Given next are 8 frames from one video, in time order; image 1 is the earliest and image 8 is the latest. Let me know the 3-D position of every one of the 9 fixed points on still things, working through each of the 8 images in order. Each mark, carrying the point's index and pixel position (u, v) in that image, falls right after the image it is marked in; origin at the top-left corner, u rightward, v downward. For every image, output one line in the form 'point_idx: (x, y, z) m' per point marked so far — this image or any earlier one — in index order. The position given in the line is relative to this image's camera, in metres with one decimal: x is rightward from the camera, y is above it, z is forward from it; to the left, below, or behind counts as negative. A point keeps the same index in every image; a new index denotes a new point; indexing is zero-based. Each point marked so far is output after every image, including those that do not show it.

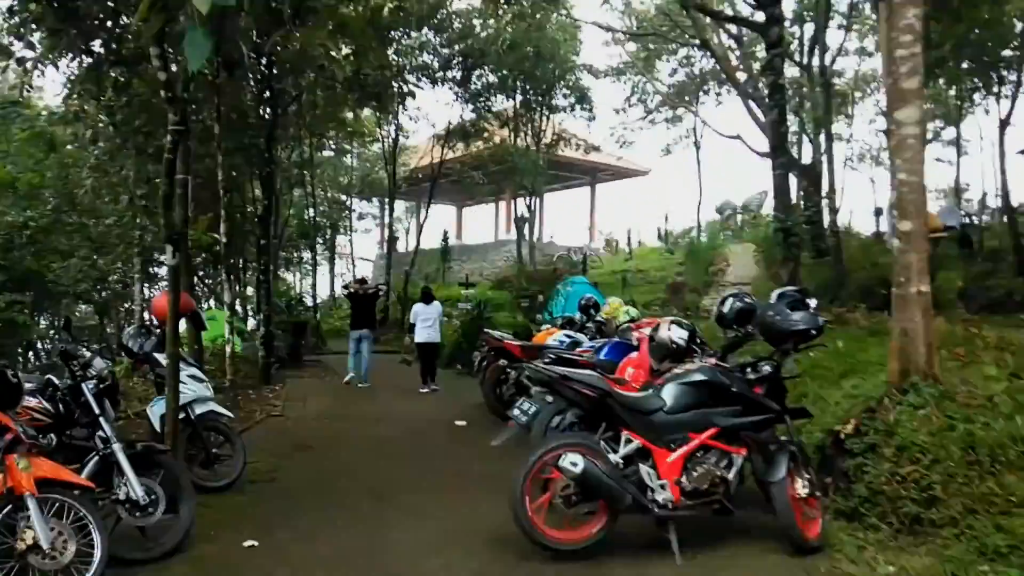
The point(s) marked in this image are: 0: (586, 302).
0: (+0.9, -0.2, +10.3) m
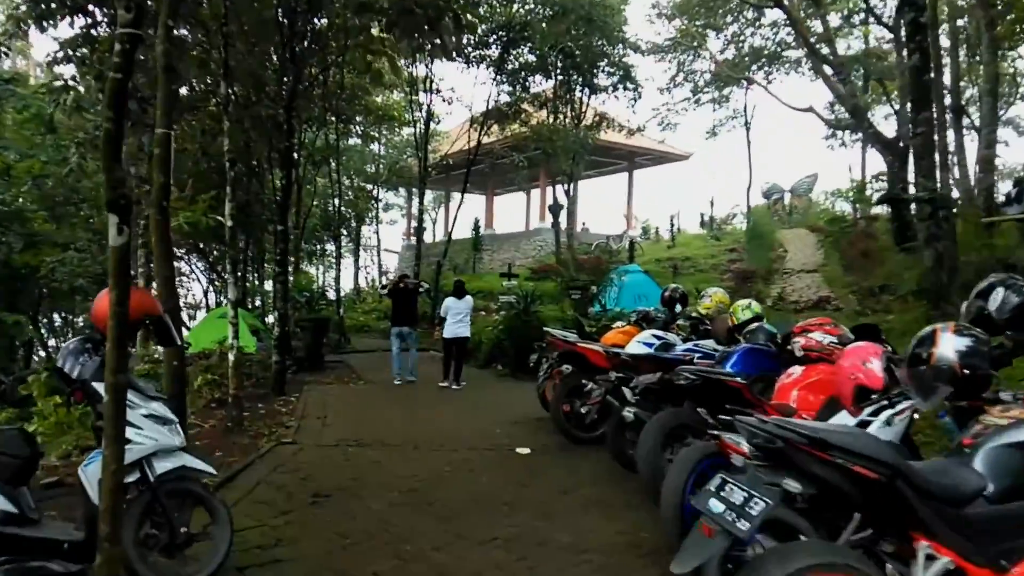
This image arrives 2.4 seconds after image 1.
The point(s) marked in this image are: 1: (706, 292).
0: (+1.5, -0.1, +8.5) m
1: (+1.7, 0.0, +7.4) m
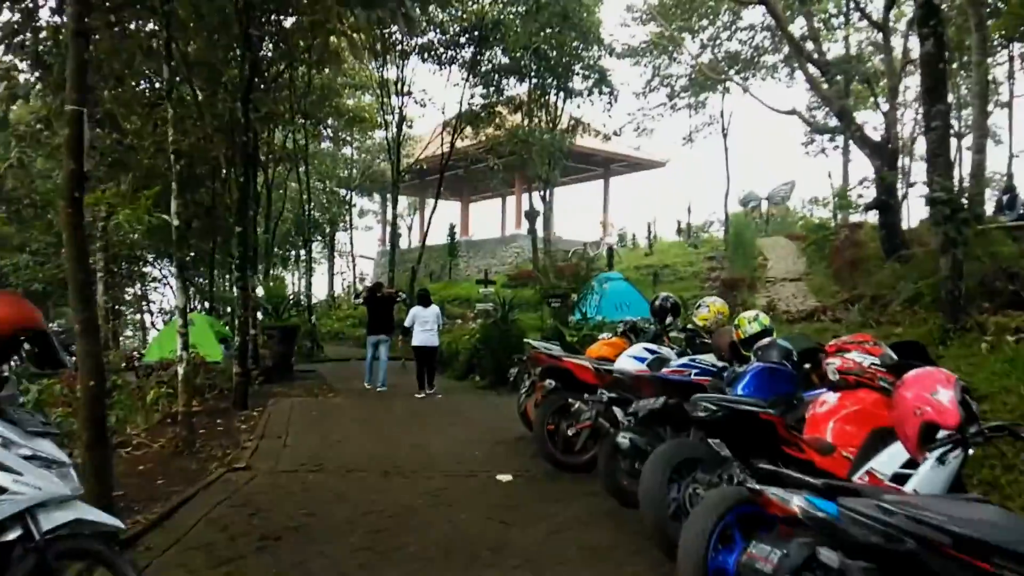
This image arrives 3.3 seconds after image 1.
0: (+1.3, -0.1, +7.8) m
1: (+1.5, -0.1, +6.7) m
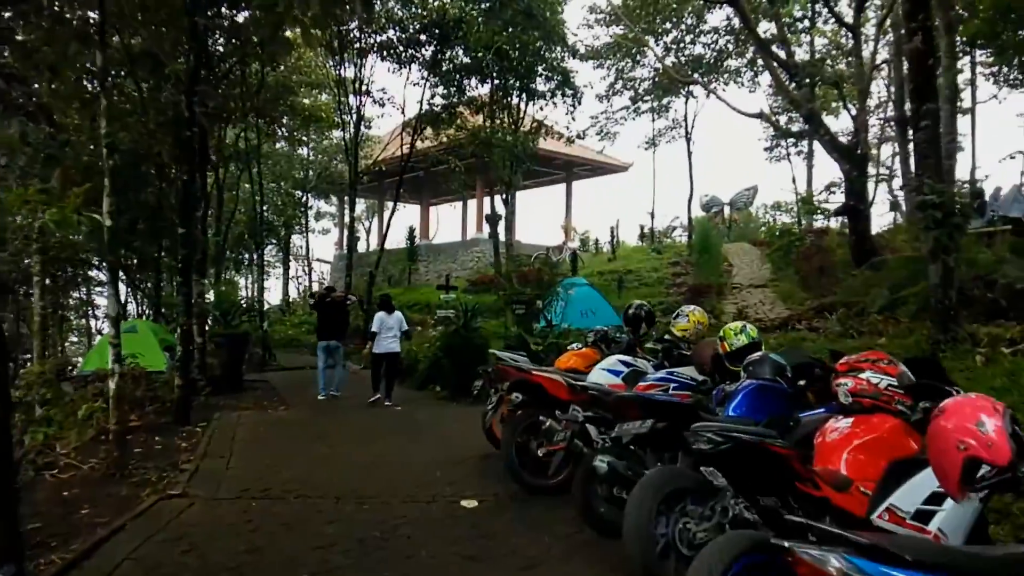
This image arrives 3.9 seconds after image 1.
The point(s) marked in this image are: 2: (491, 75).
0: (+1.0, -0.2, +7.3) m
1: (+1.3, -0.2, +6.3) m
2: (-0.5, +4.9, +19.7) m
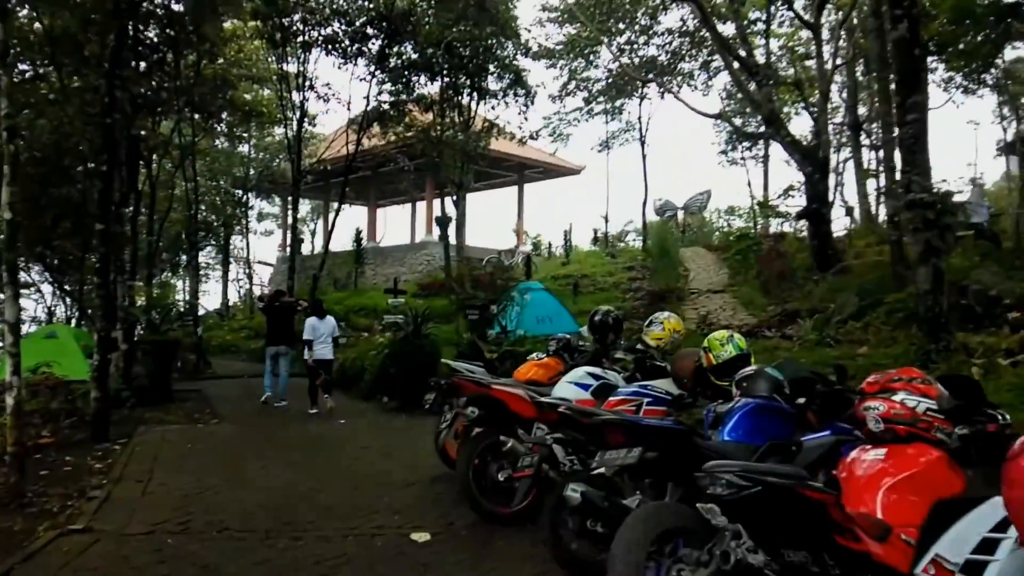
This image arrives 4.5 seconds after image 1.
0: (+0.7, -0.2, +6.7) m
1: (+1.0, -0.2, +5.7) m
2: (-1.6, +4.8, +19.0) m
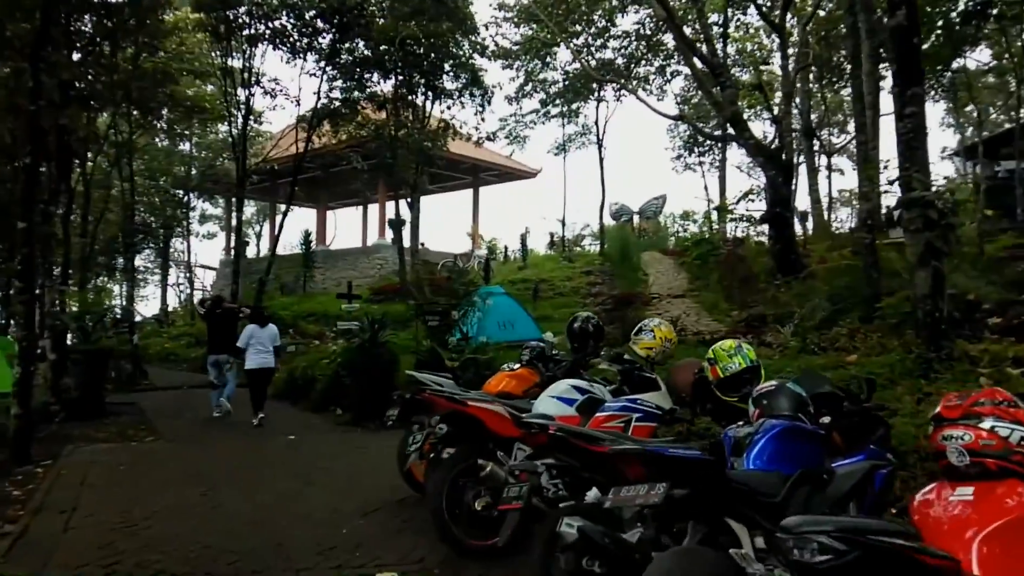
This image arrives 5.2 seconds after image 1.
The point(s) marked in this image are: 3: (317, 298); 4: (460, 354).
0: (+0.5, -0.3, +6.2) m
1: (+0.8, -0.2, +5.2) m
2: (-2.5, +4.7, +18.4) m
3: (-4.5, -0.2, +19.7) m
4: (-0.7, -0.9, +10.9) m
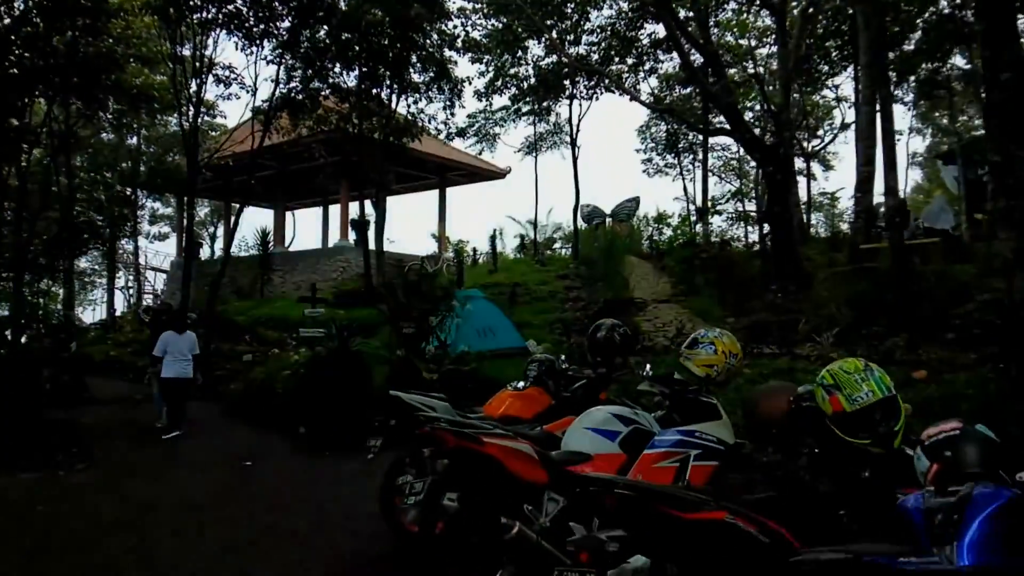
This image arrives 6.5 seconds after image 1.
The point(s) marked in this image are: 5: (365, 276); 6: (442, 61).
0: (+0.5, -0.3, +5.1) m
1: (+0.9, -0.2, +4.2) m
2: (-3.0, +4.6, +17.1) m
3: (-5.1, -0.3, +18.3) m
4: (-0.8, -0.9, +9.7) m
5: (-2.9, +0.3, +17.0) m
6: (-1.4, +4.9, +17.9) m
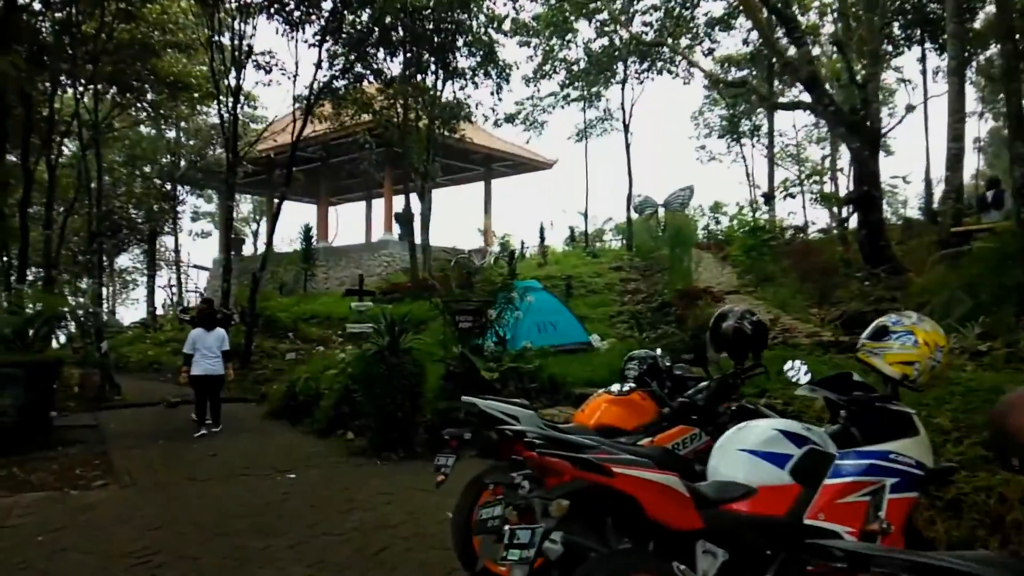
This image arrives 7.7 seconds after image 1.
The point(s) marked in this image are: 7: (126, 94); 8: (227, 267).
0: (+1.0, -0.2, +4.1) m
1: (+1.3, -0.1, +3.1) m
2: (-2.0, +4.7, +16.2) m
3: (-3.9, -0.2, +17.5) m
4: (-0.1, -0.8, +8.8) m
5: (-1.8, +0.4, +16.1) m
6: (-0.4, +5.0, +16.9) m
7: (-6.6, +3.4, +14.6) m
8: (-5.7, +0.4, +17.1) m
